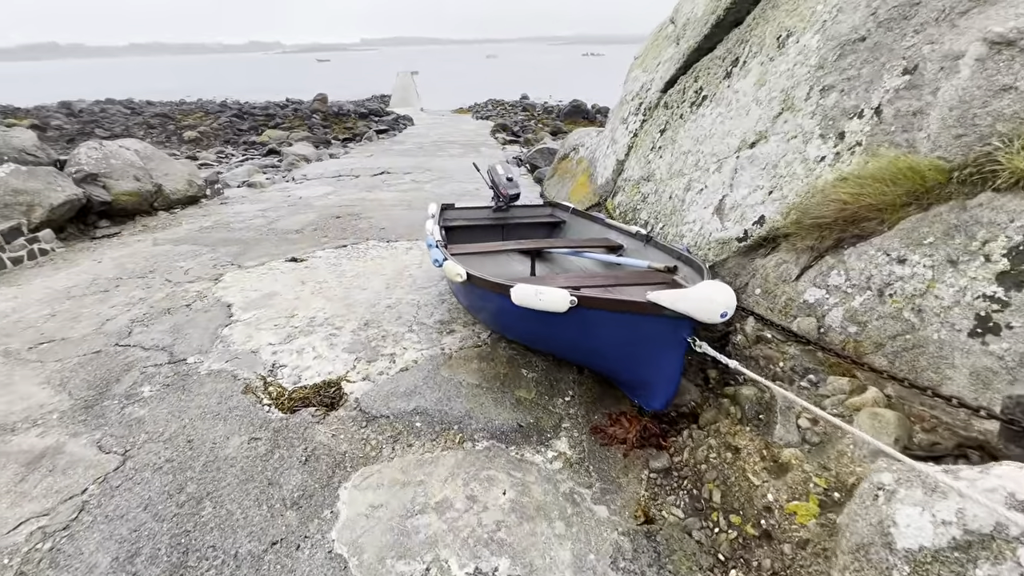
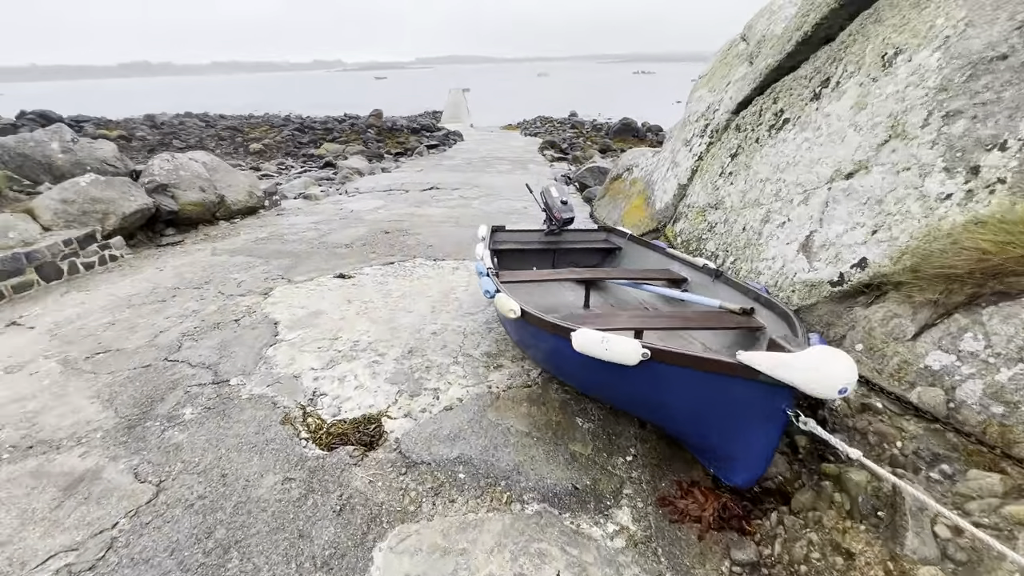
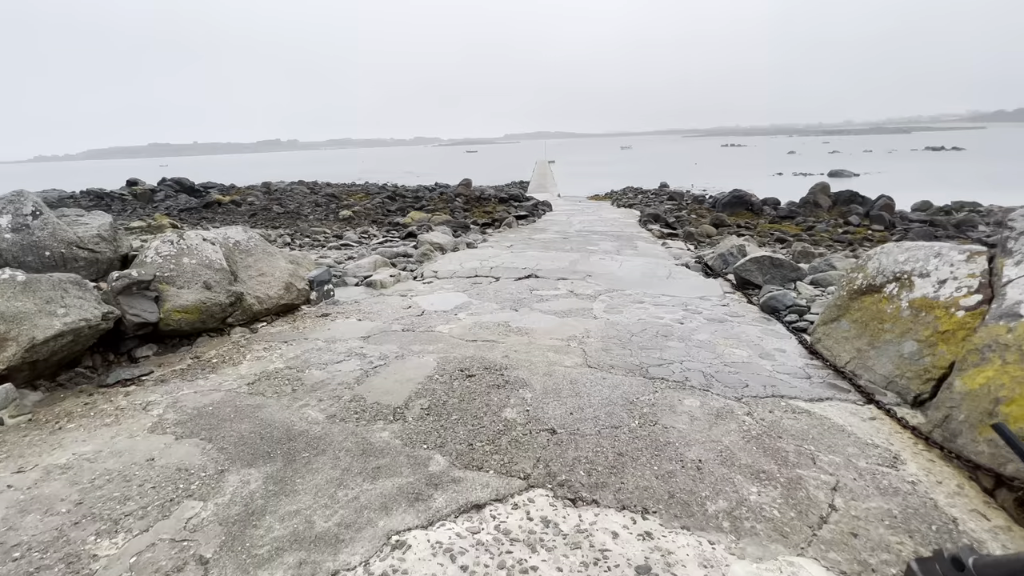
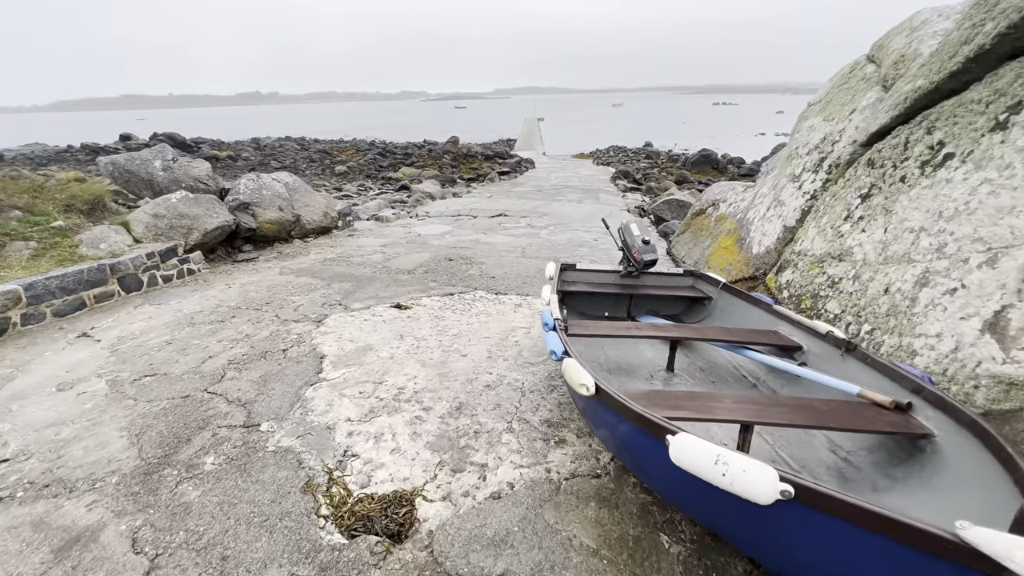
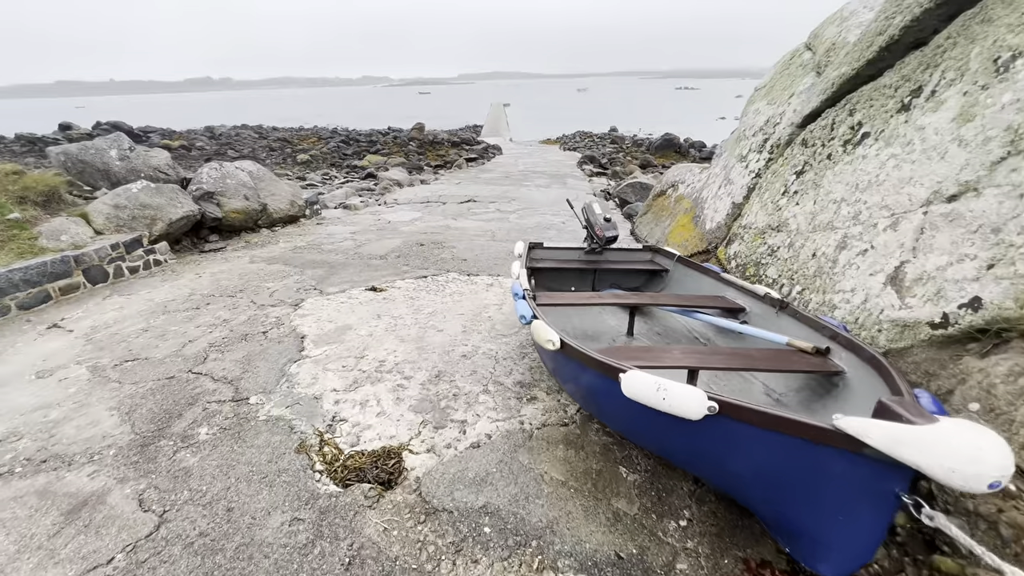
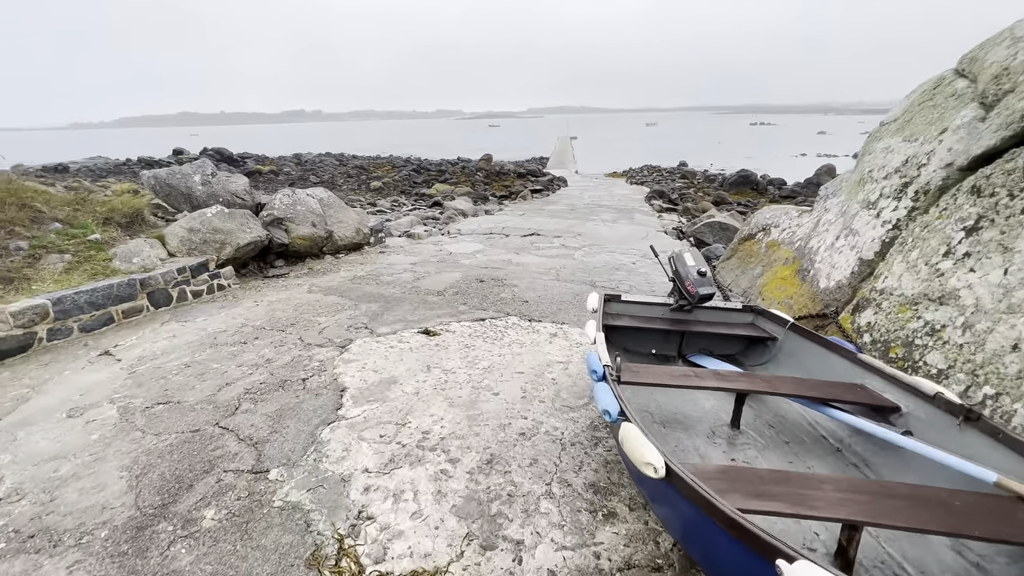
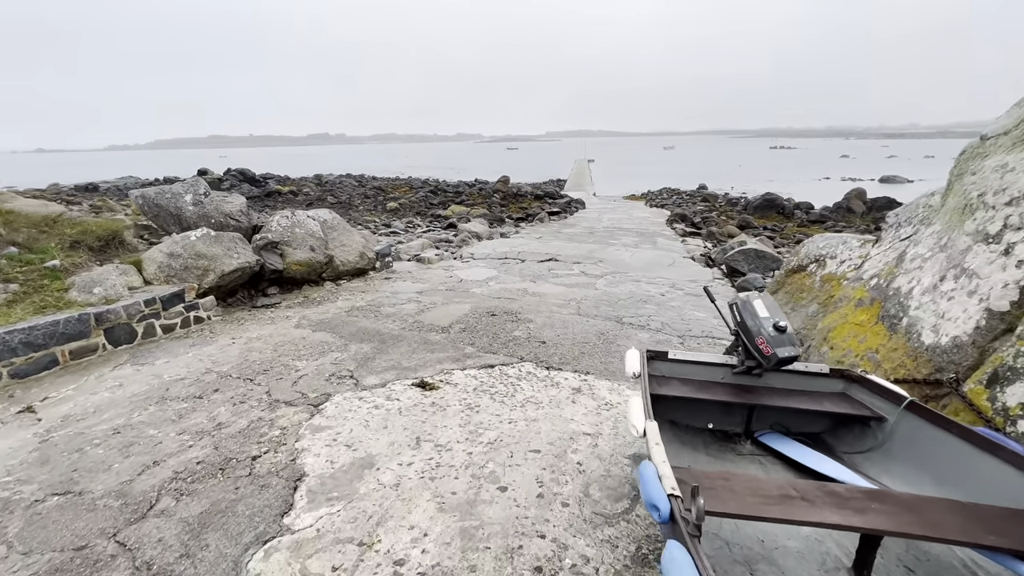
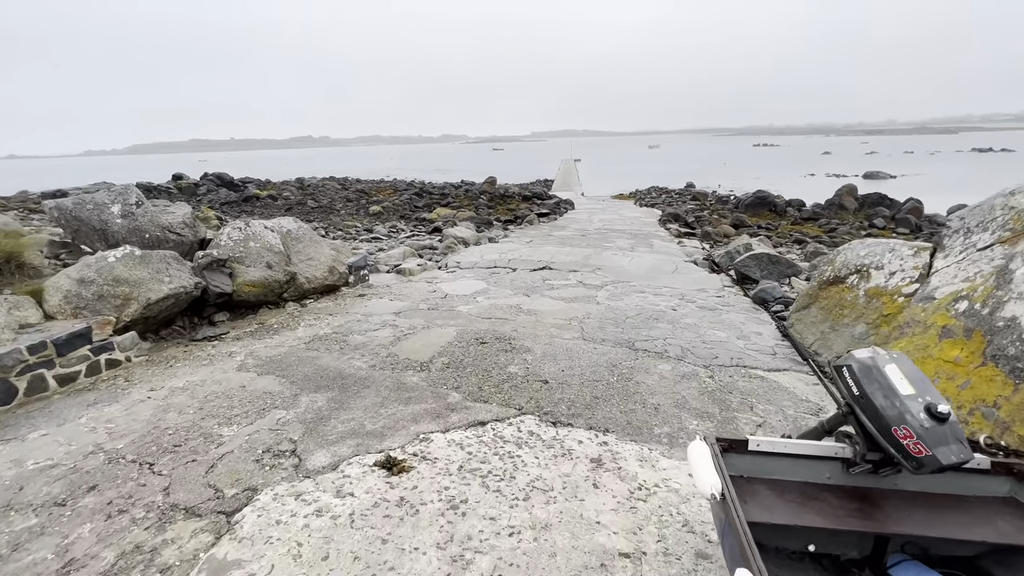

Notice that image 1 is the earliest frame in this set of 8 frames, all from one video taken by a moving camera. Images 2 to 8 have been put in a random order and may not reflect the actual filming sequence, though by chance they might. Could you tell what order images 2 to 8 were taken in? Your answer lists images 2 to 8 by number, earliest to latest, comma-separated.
2, 5, 4, 6, 7, 8, 3
